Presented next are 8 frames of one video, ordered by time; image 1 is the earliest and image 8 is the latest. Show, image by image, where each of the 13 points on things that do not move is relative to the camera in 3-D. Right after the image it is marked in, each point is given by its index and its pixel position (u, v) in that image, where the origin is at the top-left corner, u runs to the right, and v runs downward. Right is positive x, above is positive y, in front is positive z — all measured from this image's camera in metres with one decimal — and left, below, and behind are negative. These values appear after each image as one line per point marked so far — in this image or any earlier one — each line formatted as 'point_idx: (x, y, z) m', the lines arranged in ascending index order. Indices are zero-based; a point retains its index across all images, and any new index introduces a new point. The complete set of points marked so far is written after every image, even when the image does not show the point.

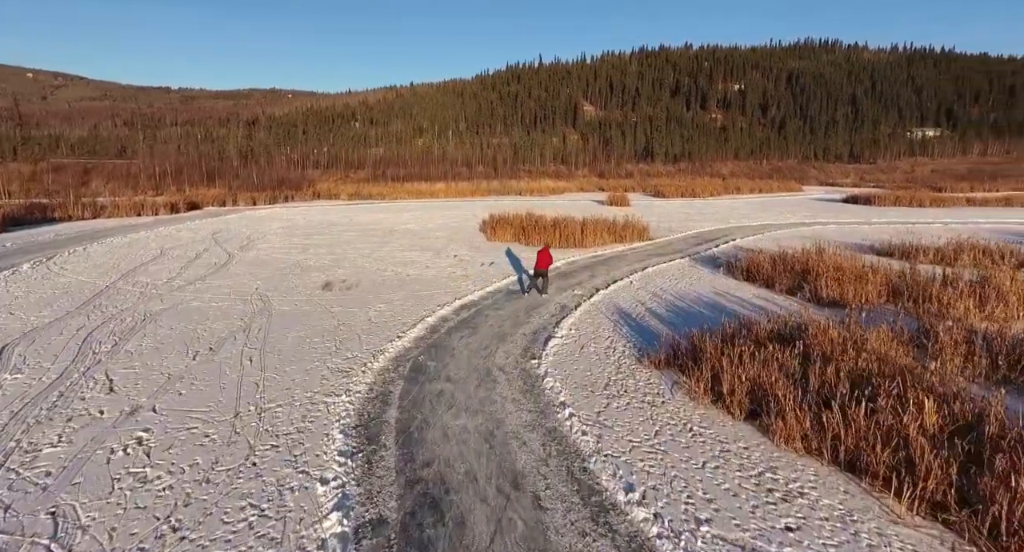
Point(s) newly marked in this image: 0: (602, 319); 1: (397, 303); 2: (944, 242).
0: (+1.5, -0.7, +8.4) m
1: (-2.2, -0.5, +9.6) m
2: (+11.7, +0.8, +13.4) m
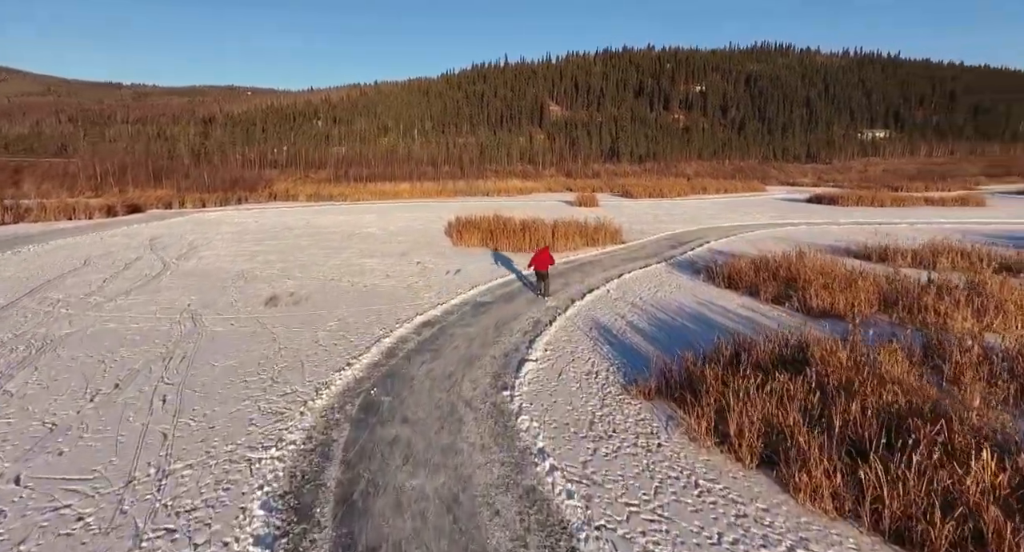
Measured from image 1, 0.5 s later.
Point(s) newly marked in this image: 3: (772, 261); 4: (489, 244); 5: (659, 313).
0: (+1.1, -0.9, +7.5) m
1: (-2.8, -0.7, +8.5) m
2: (+10.9, +0.8, +13.3) m
3: (+6.0, +0.4, +11.3) m
4: (-0.8, +1.0, +16.7) m
5: (+2.6, -0.7, +8.6) m
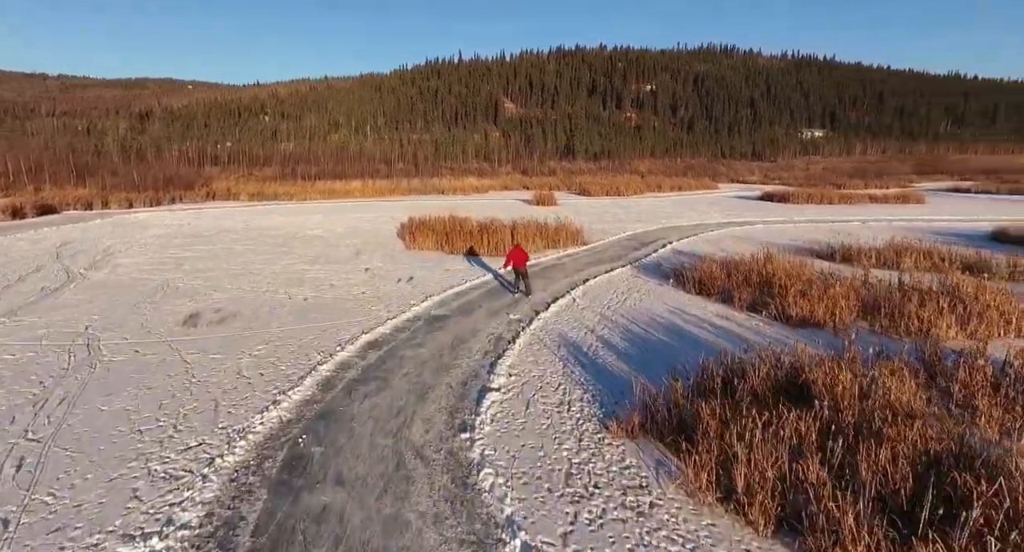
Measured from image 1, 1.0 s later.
0: (+0.5, -1.1, +6.7) m
1: (-3.4, -1.0, +7.4) m
2: (+9.8, +0.8, +13.3) m
3: (+5.1, +0.3, +10.9) m
4: (-2.1, +0.9, +15.6) m
5: (+1.9, -0.8, +7.9) m
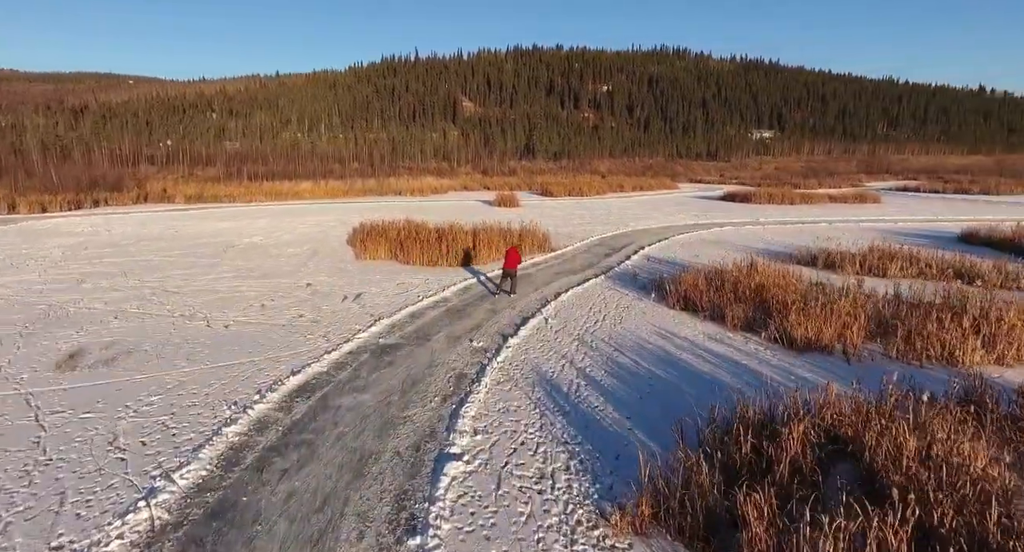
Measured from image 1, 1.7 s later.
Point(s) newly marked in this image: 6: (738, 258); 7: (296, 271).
0: (+0.1, -1.4, +5.5) m
1: (-3.8, -1.3, +5.8) m
2: (+8.8, +0.7, +12.7) m
3: (+4.4, +0.1, +10.0) m
4: (-3.2, +0.6, +14.2) m
5: (+1.4, -1.1, +6.8) m
6: (+5.6, +0.4, +12.2) m
7: (-5.4, +0.1, +12.5) m
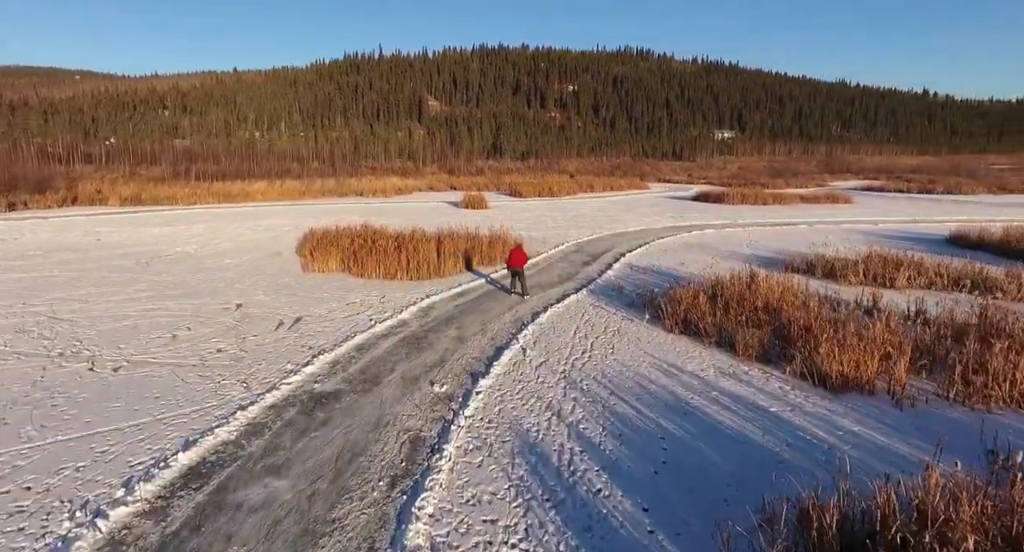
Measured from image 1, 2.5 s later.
0: (-0.1, -1.7, +4.0) m
1: (-4.1, -1.7, +4.1) m
2: (+8.1, +0.5, +11.8) m
3: (+3.8, -0.2, +8.8) m
4: (-4.0, +0.2, +12.5) m
5: (+1.1, -1.3, +5.4) m
6: (+4.9, +0.1, +11.1) m
7: (-6.1, -0.3, +10.7) m
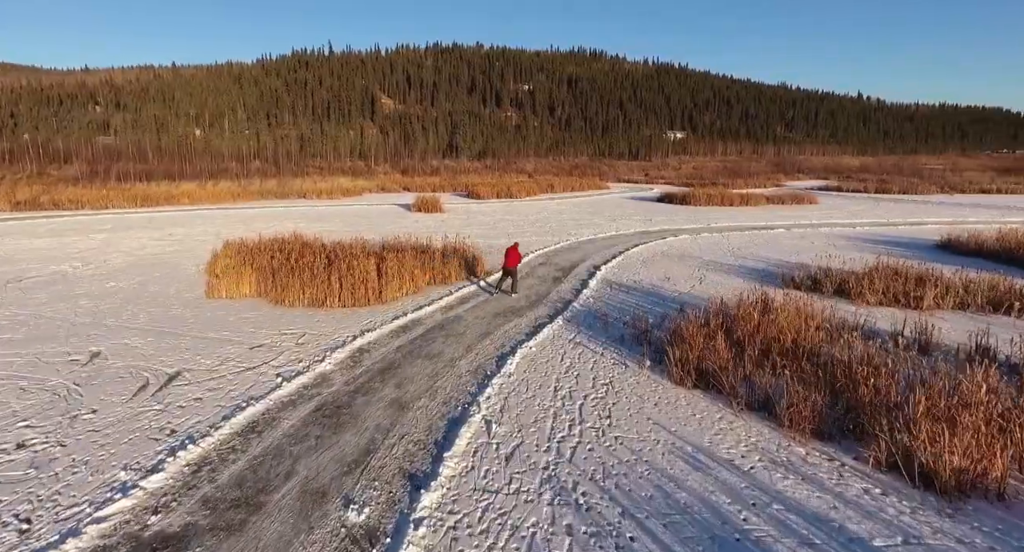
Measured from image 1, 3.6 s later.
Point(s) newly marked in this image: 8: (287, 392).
0: (-0.3, -2.1, +1.9) m
1: (-4.2, -2.2, +1.7) m
2: (+7.2, +0.2, +10.4) m
3: (+3.2, -0.5, +7.1) m
4: (-4.9, -0.3, +10.0) m
5: (+0.8, -1.8, +3.4) m
6: (+4.1, -0.2, +9.4) m
7: (-6.8, -0.8, +8.1) m
8: (-2.6, -1.3, +5.8) m
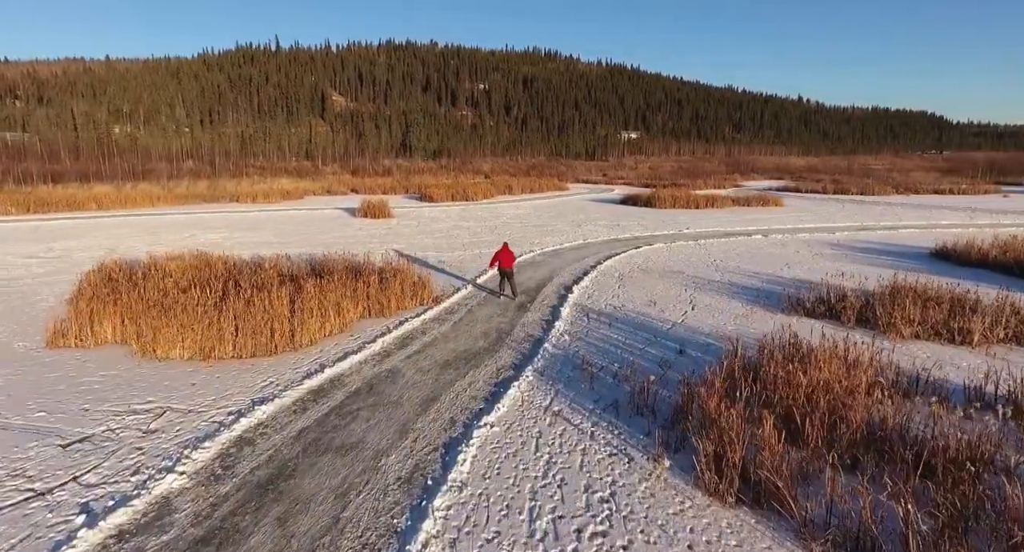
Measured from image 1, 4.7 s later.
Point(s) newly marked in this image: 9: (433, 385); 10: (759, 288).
0: (-0.3, -2.6, -0.2) m
1: (-4.2, -2.8, -0.7) m
2: (+6.4, -0.2, +8.8) m
3: (+2.8, -1.0, +5.2) m
4: (-5.6, -0.9, +7.5) m
5: (+0.7, -2.2, +1.4) m
6: (+3.4, -0.7, +7.6) m
7: (-7.4, -1.4, +5.4) m
8: (-3.0, -1.9, +3.5) m
9: (-1.0, -1.2, +6.2) m
10: (+5.0, -0.1, +10.1) m
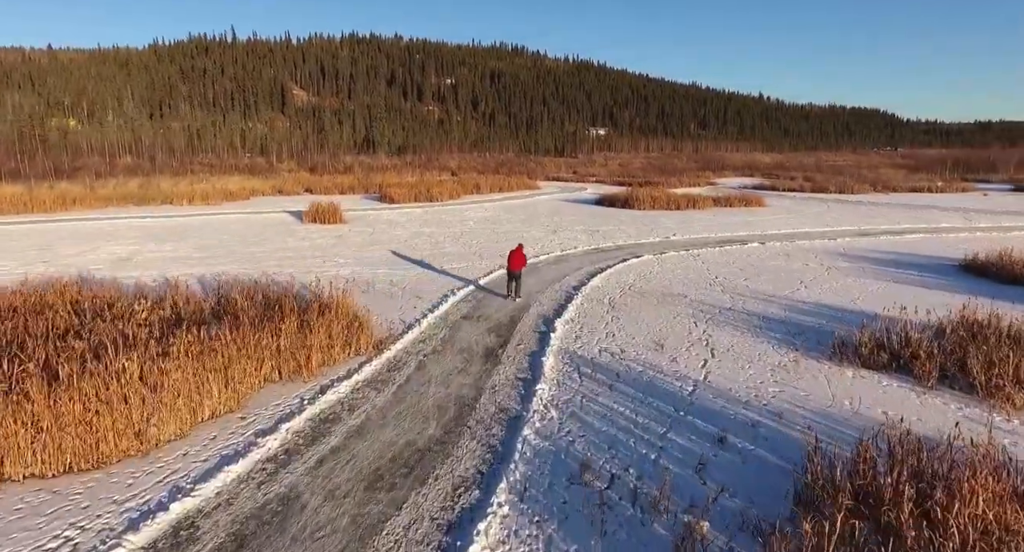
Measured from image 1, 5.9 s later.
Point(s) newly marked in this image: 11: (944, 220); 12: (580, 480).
0: (-0.2, -3.3, -2.5) m
1: (-4.0, -3.4, -3.2) m
2: (+6.0, -0.6, +6.9) m
3: (+2.5, -1.5, +3.1) m
4: (-6.0, -1.5, +4.9) m
5: (+0.7, -2.8, -0.8) m
6: (+3.0, -1.2, +5.5) m
7: (-7.6, -2.1, +2.7) m
8: (-3.1, -2.5, +1.0) m
9: (-1.3, -1.8, +3.8) m
10: (+4.4, -0.6, +8.0) m
11: (+17.2, +2.2, +19.7) m
12: (+0.5, -1.7, +4.2) m
